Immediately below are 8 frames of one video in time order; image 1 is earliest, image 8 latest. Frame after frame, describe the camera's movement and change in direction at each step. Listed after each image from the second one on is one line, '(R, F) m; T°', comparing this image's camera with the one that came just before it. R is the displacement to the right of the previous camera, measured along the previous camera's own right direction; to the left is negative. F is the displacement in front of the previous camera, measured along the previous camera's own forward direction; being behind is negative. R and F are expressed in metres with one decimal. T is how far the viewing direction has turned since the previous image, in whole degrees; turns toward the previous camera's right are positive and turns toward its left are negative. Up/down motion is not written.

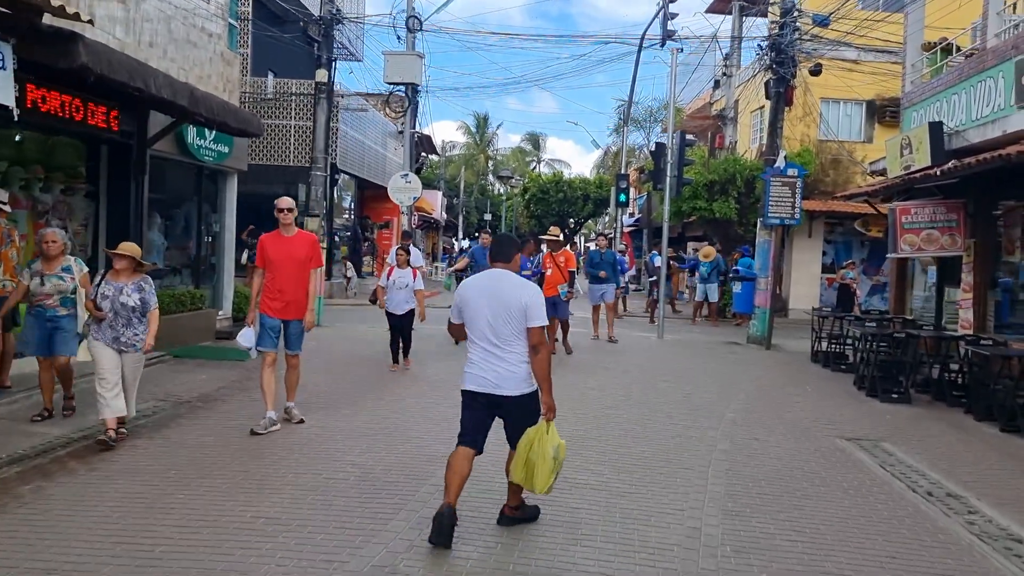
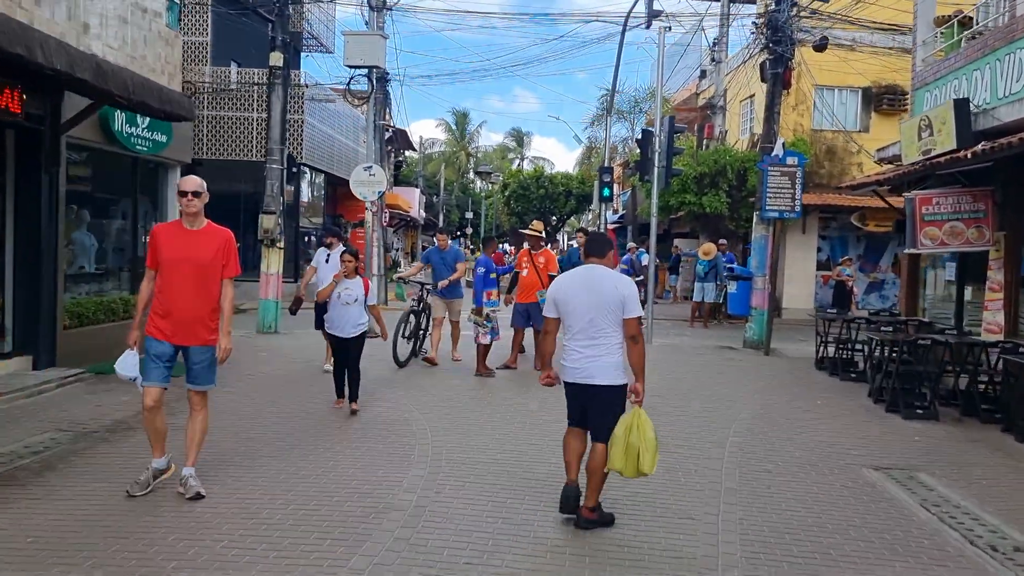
(+0.2, +1.5) m; +1°
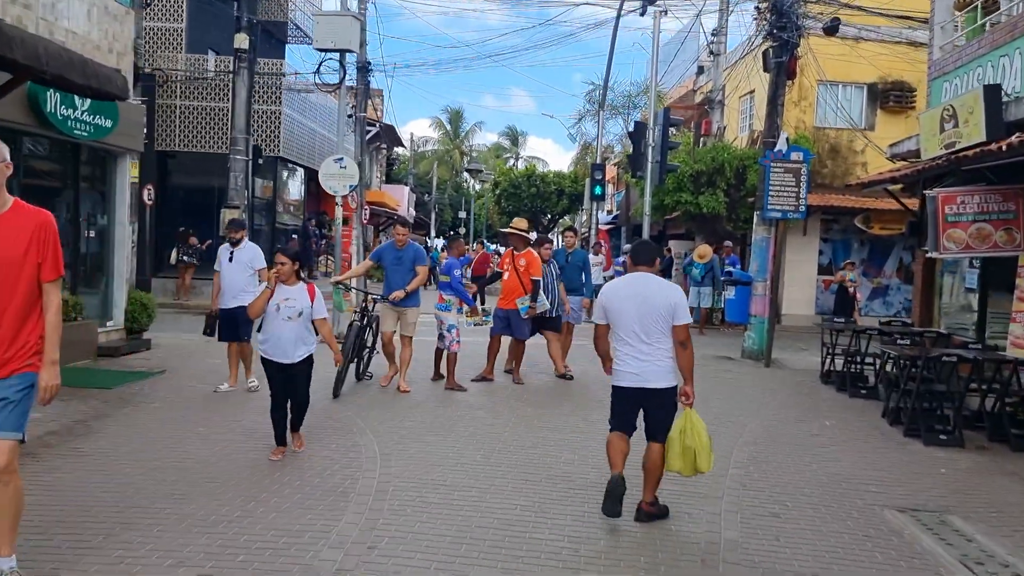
(+0.2, +1.2) m; 0°
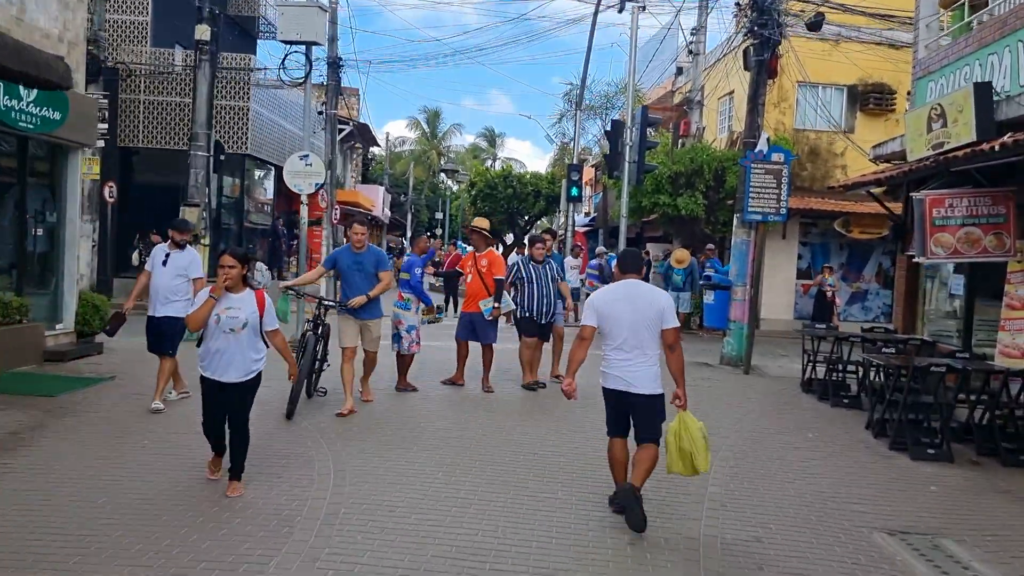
(+0.1, +0.5) m; +1°
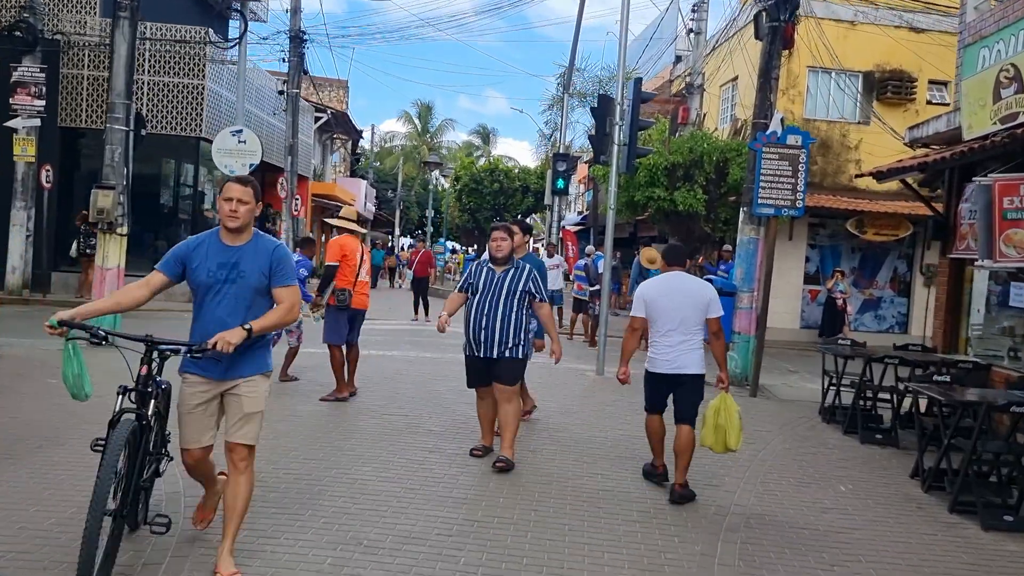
(+0.4, +2.1) m; 0°
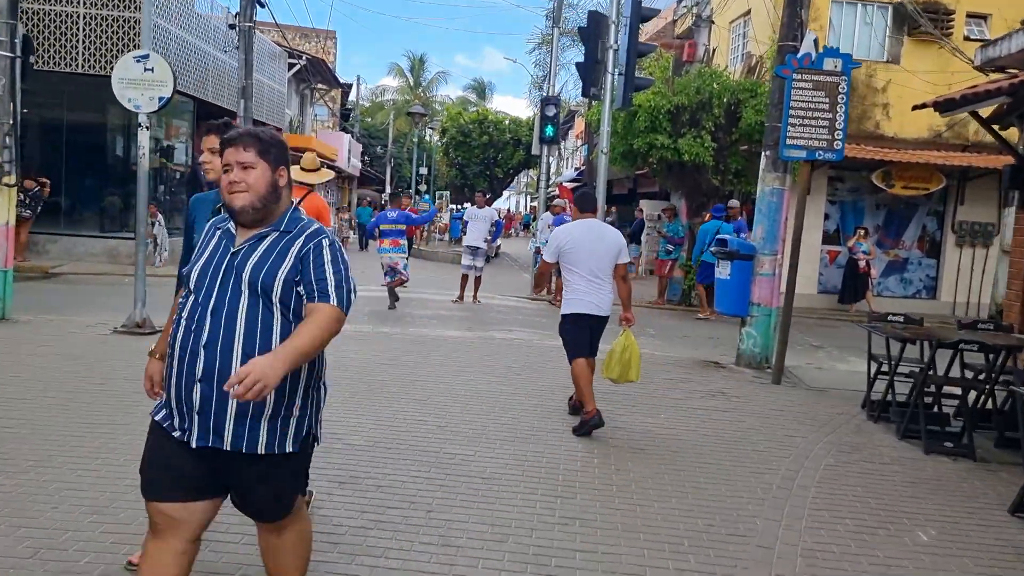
(+0.3, +2.2) m; 0°
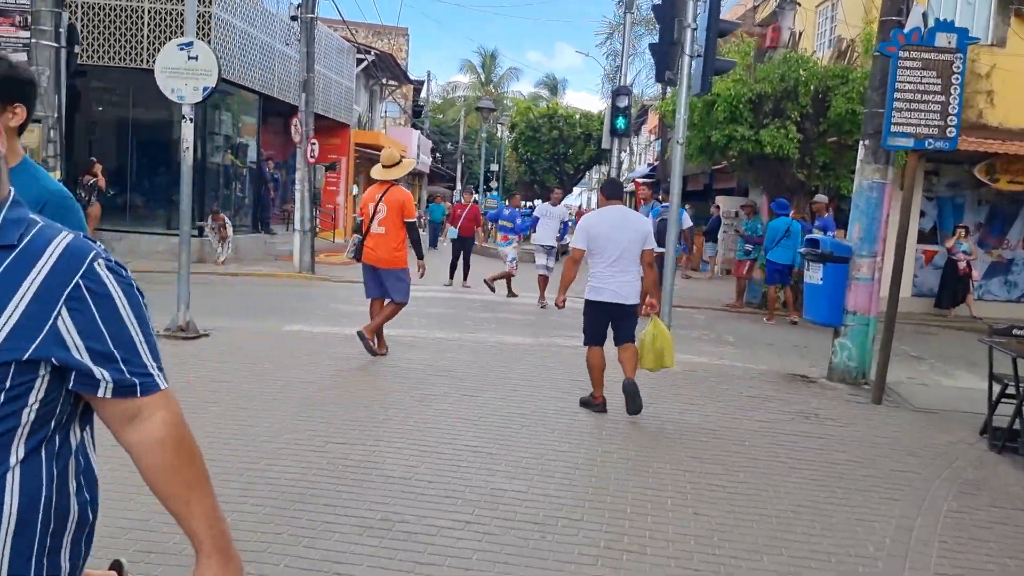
(+0.1, +0.8) m; -5°
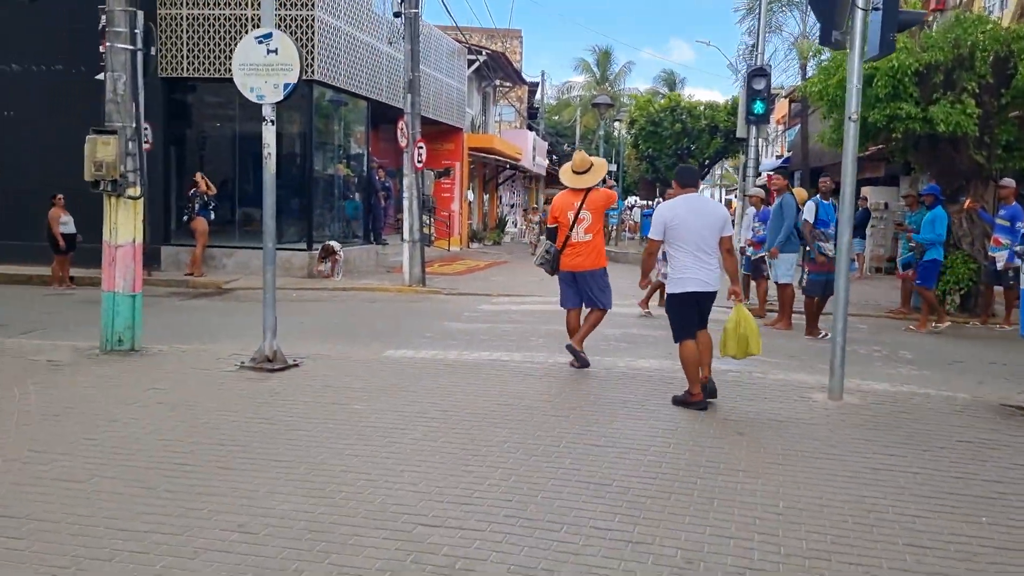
(-0.1, +1.5) m; -8°
